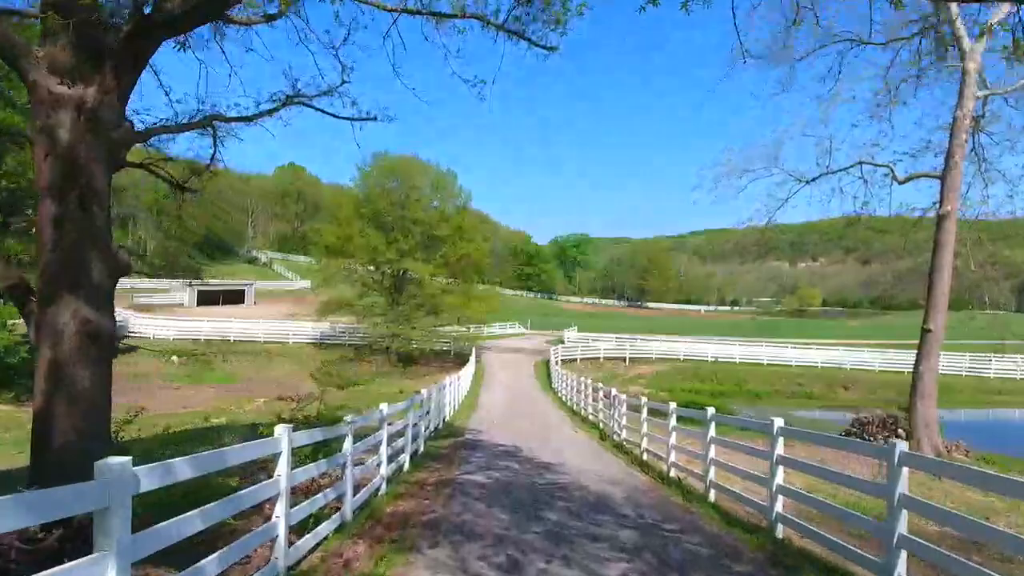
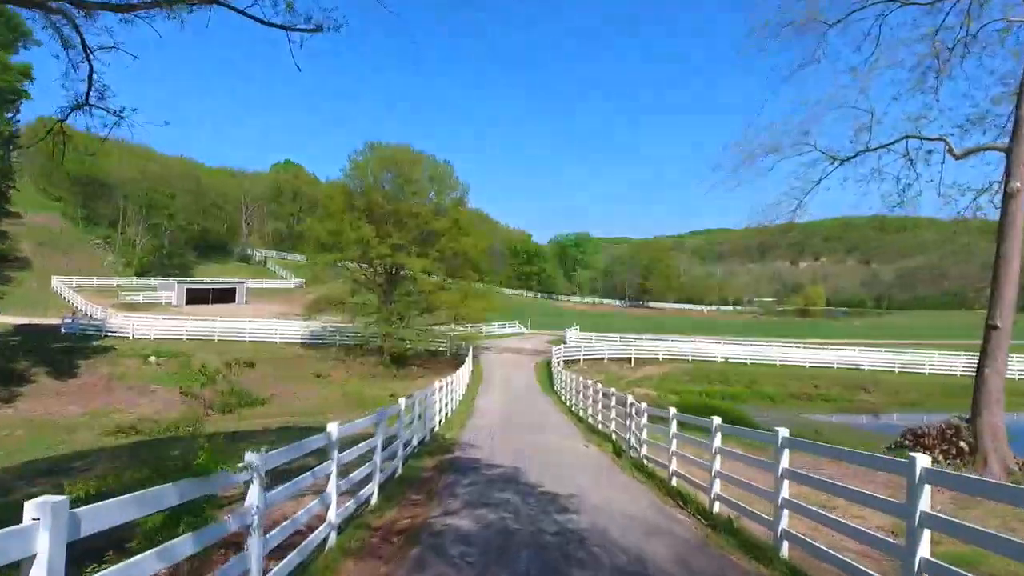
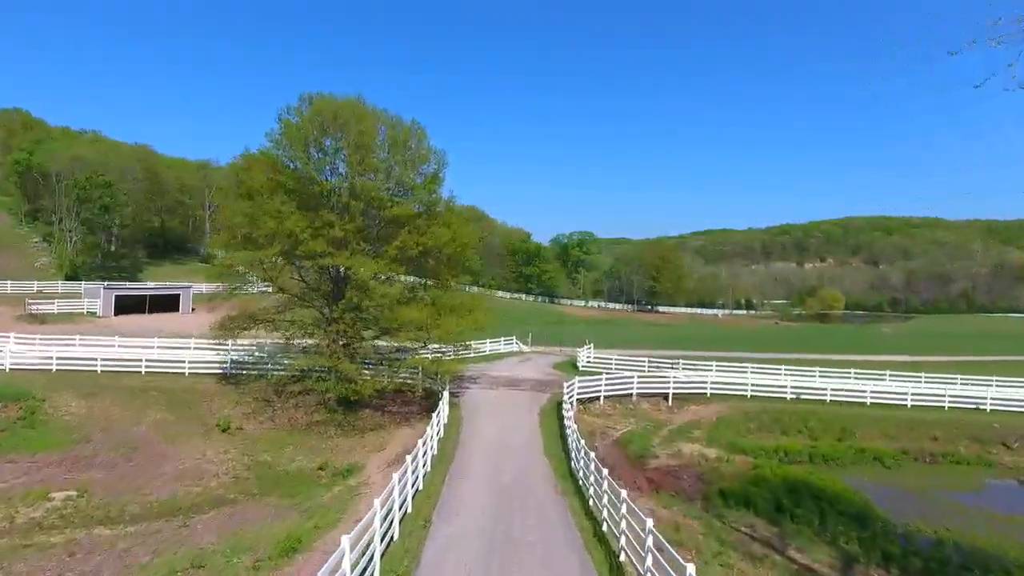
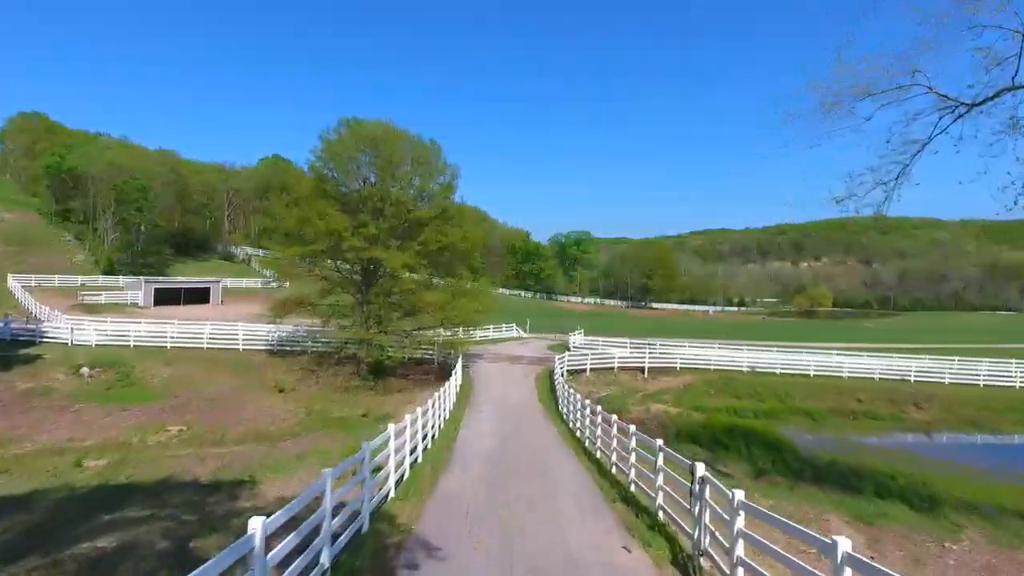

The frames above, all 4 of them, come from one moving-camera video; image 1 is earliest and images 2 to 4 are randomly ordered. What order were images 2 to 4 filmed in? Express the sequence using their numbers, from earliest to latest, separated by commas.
2, 4, 3
